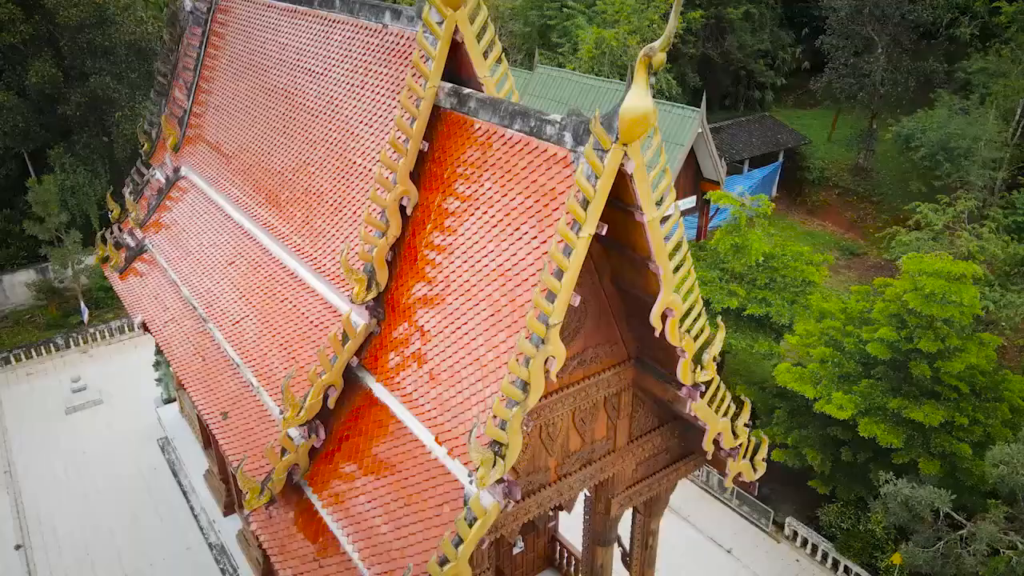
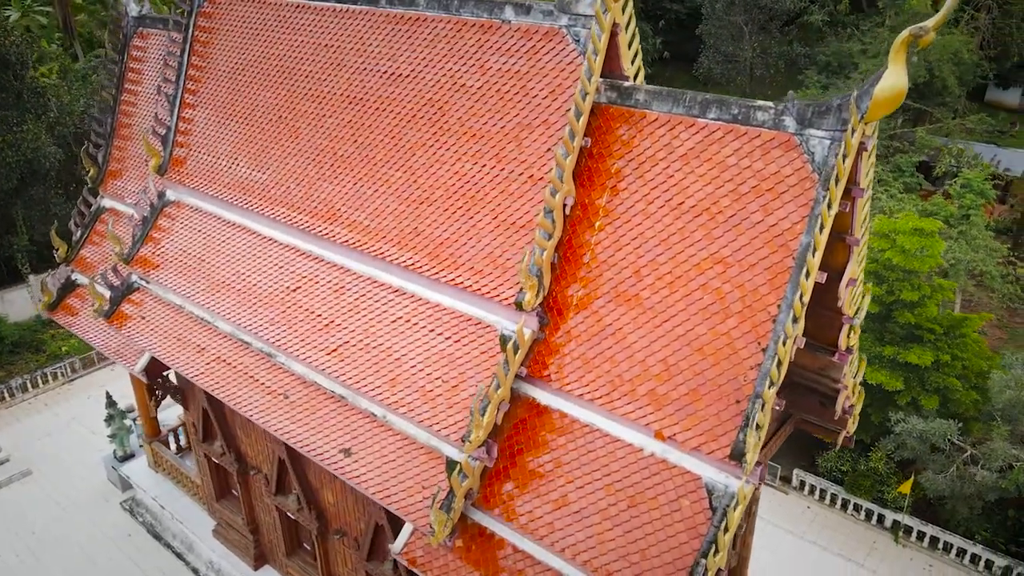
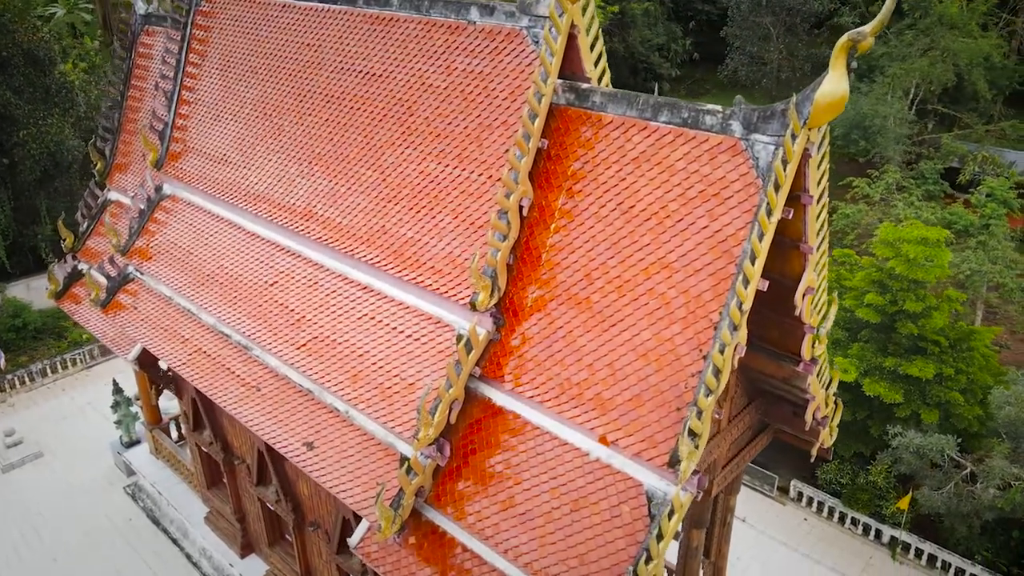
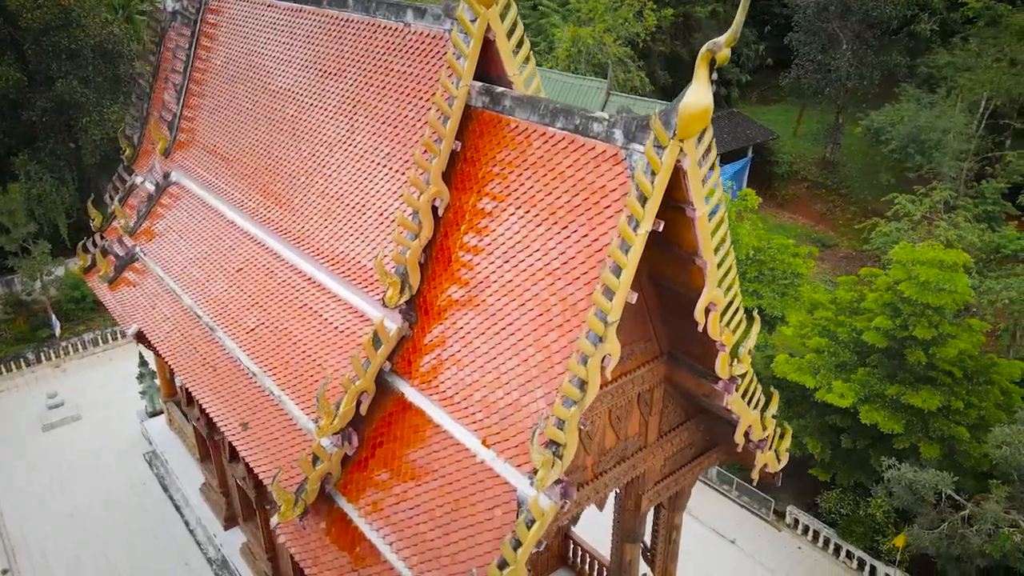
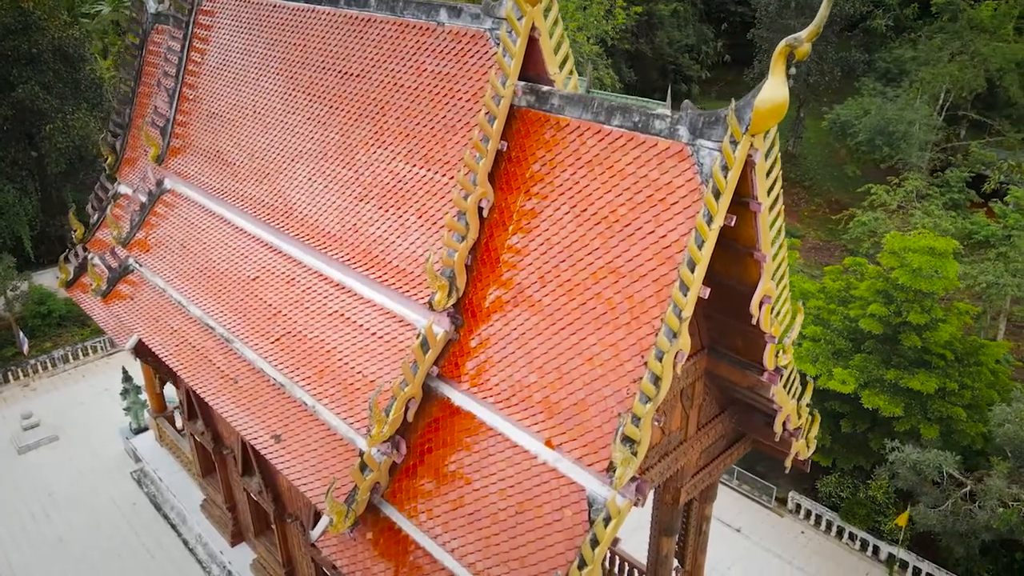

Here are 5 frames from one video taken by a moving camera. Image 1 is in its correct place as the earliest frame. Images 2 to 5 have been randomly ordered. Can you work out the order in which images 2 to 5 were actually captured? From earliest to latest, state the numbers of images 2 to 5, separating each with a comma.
4, 5, 3, 2
